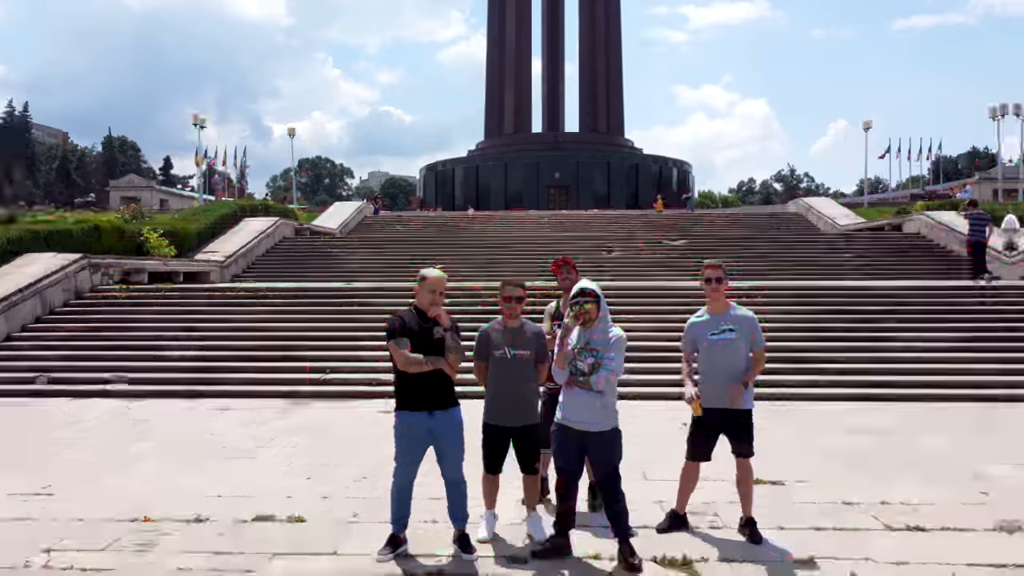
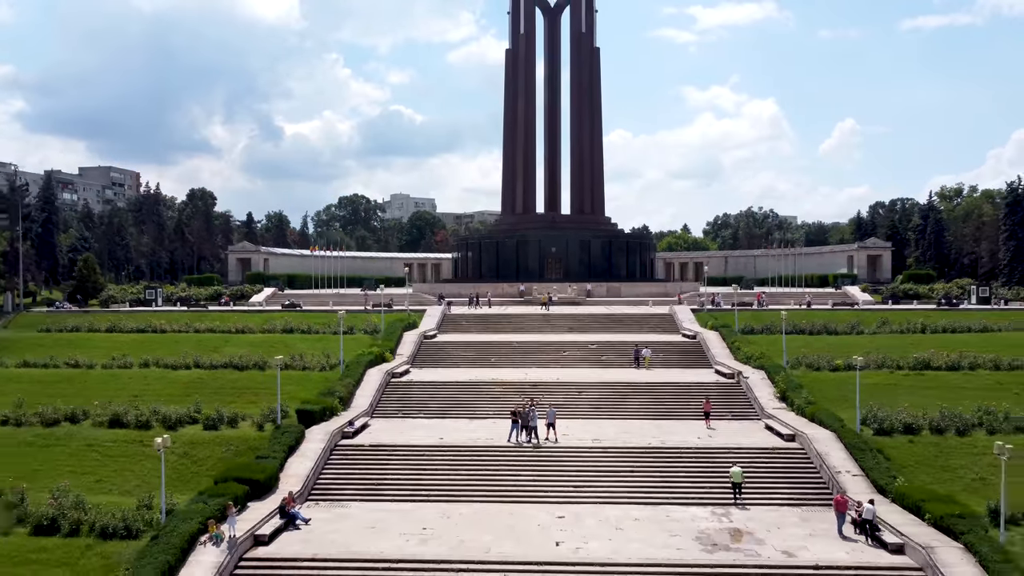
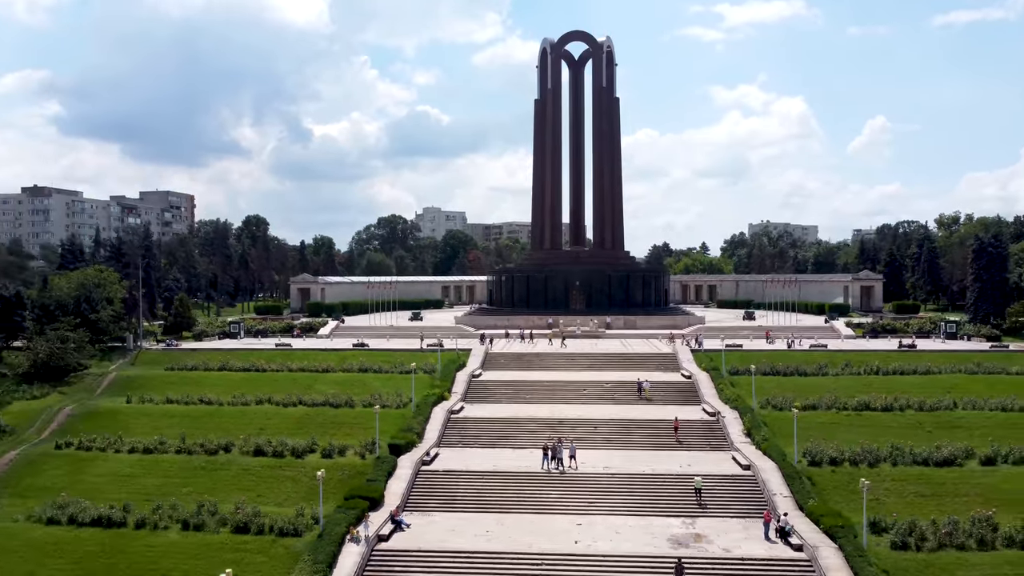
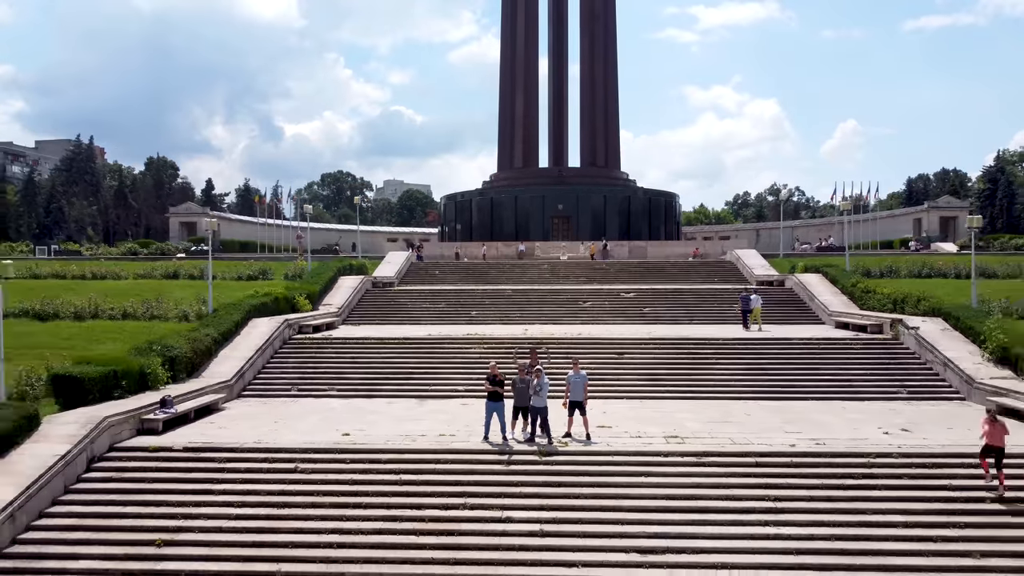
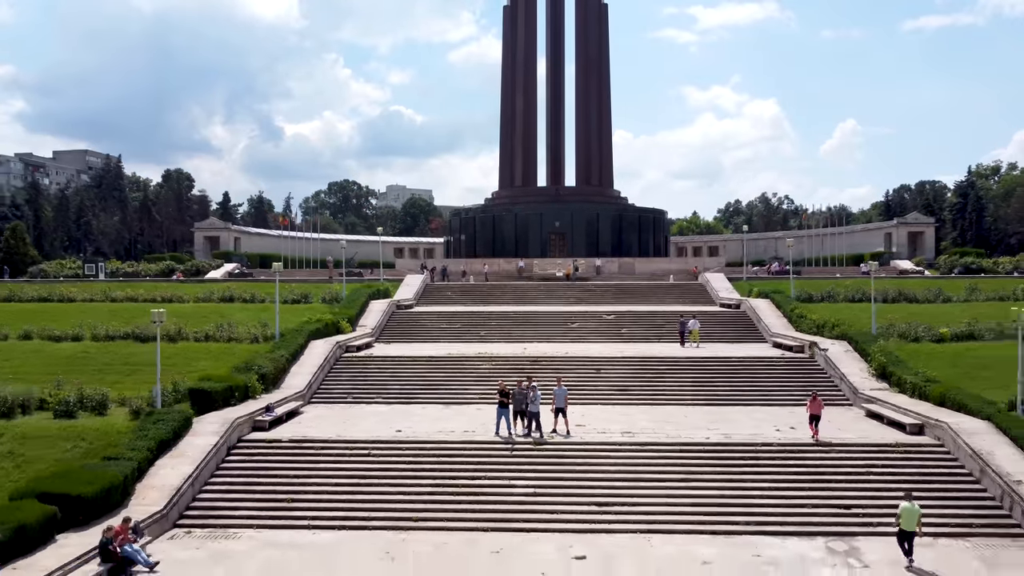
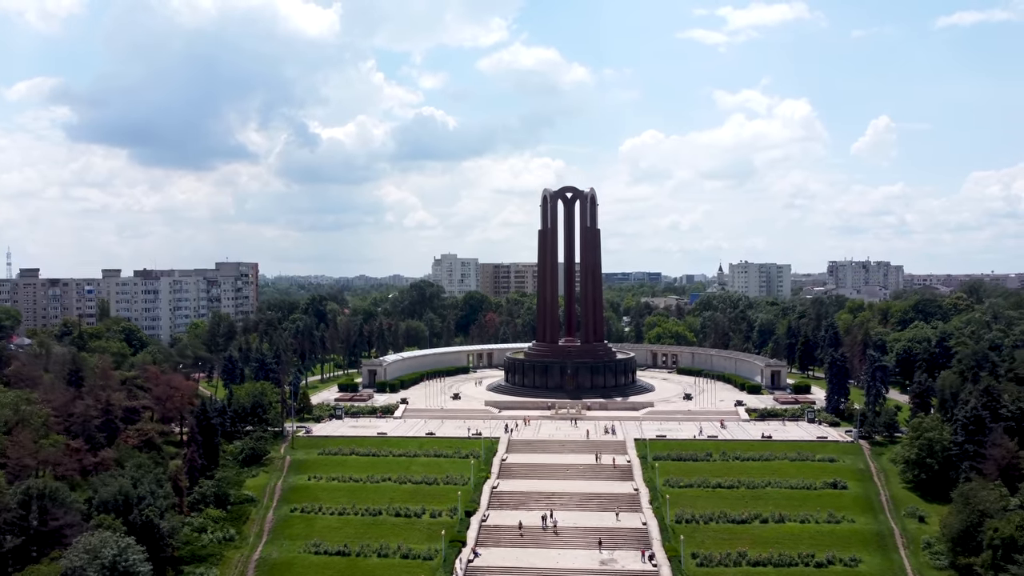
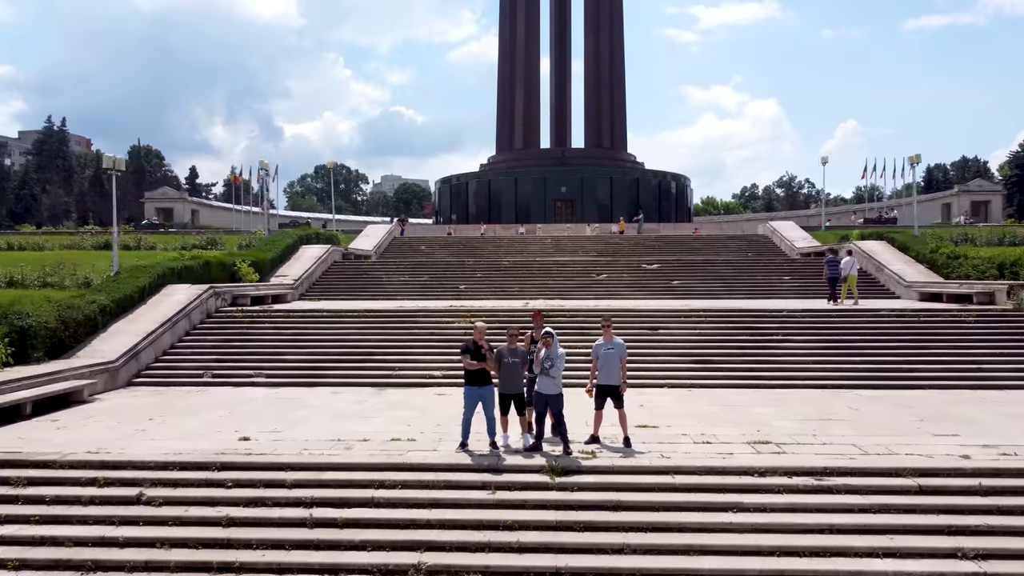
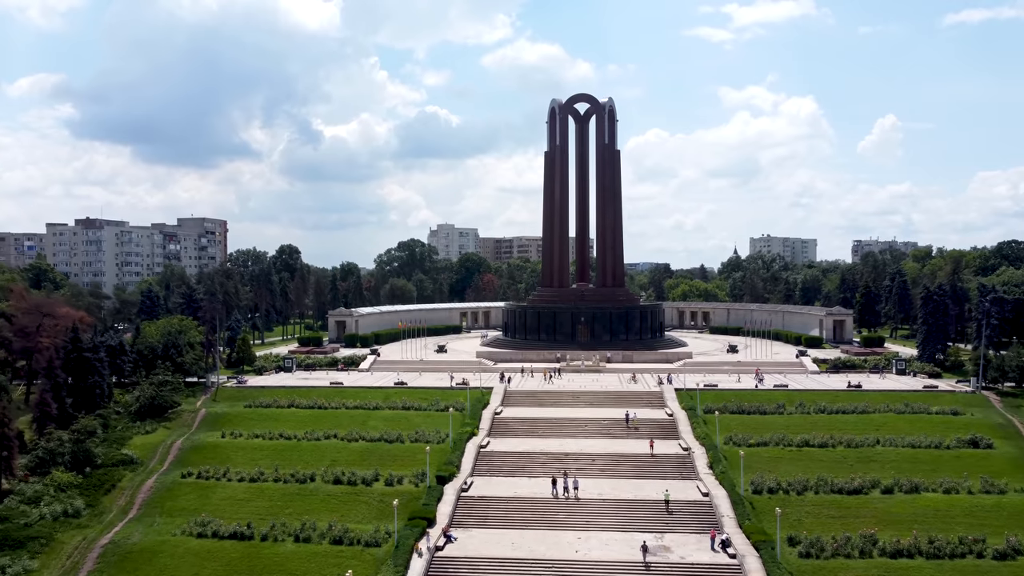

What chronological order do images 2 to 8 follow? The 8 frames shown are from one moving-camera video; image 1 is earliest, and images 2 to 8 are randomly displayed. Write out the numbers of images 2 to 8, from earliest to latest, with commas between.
7, 4, 5, 2, 3, 8, 6
